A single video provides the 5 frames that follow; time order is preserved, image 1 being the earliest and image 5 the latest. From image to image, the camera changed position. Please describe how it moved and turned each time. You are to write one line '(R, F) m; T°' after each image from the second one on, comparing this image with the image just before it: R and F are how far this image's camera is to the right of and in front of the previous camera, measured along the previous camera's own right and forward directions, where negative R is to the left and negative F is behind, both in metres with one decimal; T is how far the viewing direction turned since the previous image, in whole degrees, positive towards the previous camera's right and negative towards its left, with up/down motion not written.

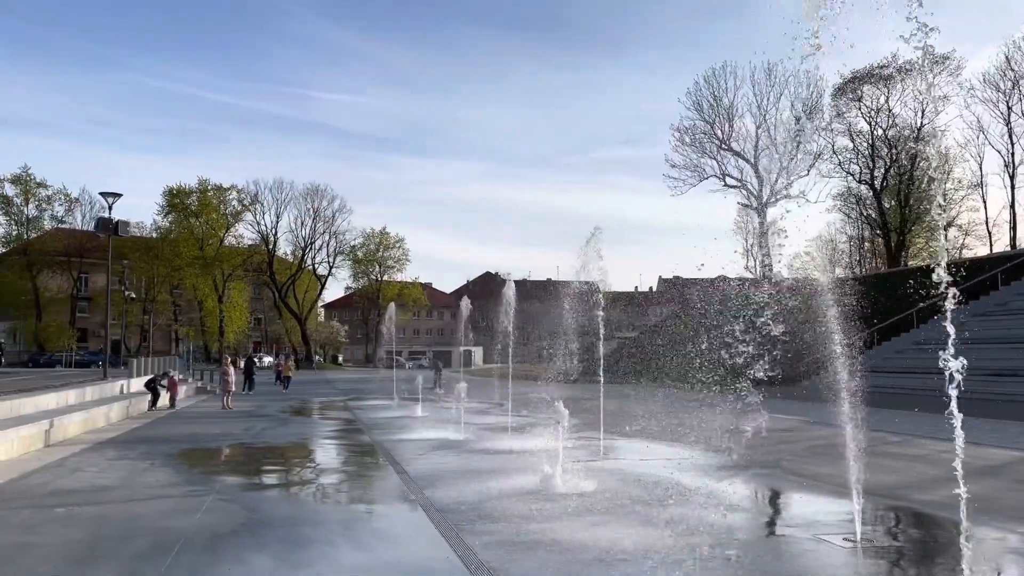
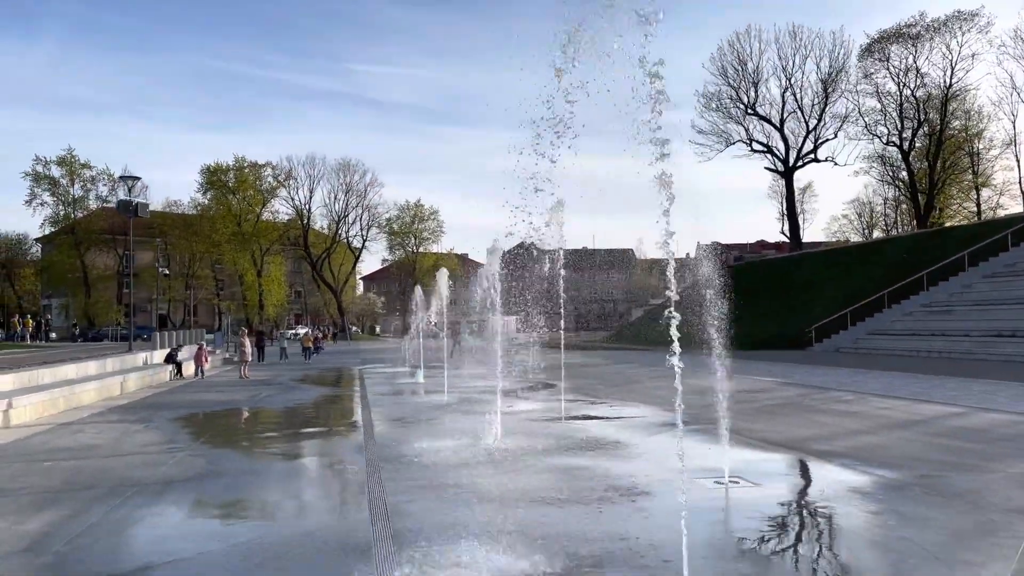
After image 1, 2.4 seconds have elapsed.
(+1.2, -0.8) m; -3°
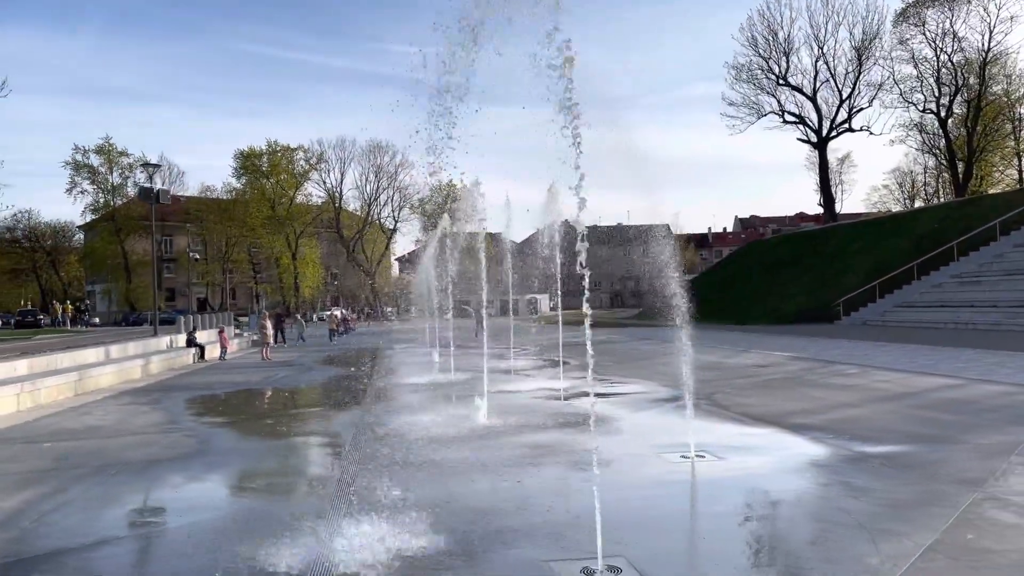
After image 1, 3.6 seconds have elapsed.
(+0.7, -0.1) m; -3°
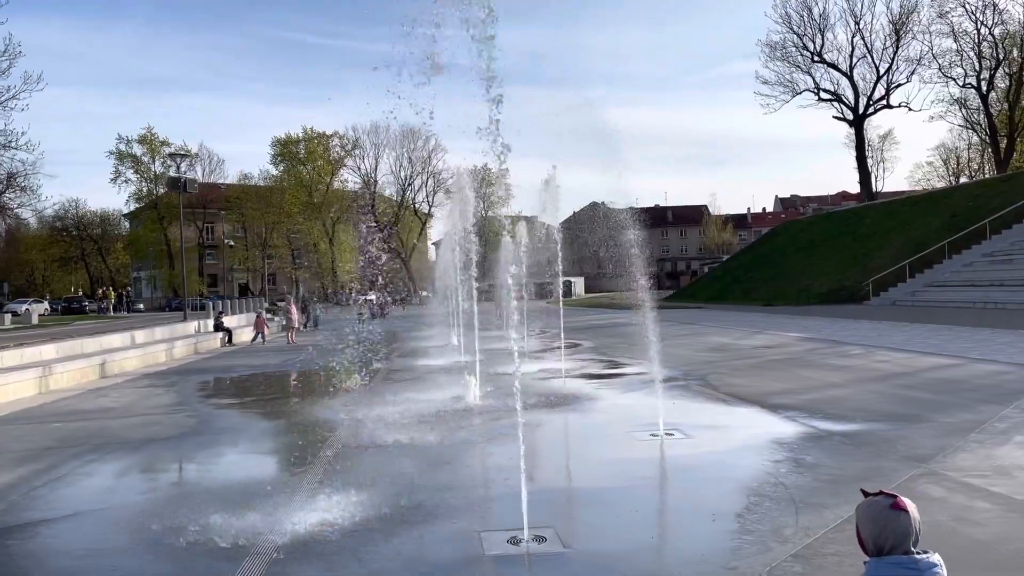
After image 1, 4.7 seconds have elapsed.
(+0.6, -0.2) m; -3°
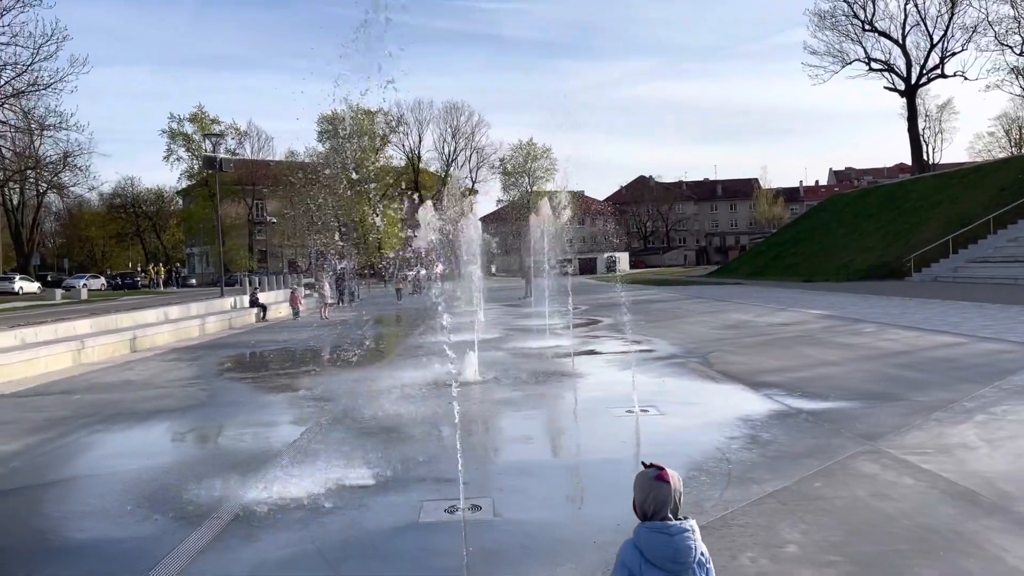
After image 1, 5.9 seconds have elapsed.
(+0.7, -0.2) m; -3°
